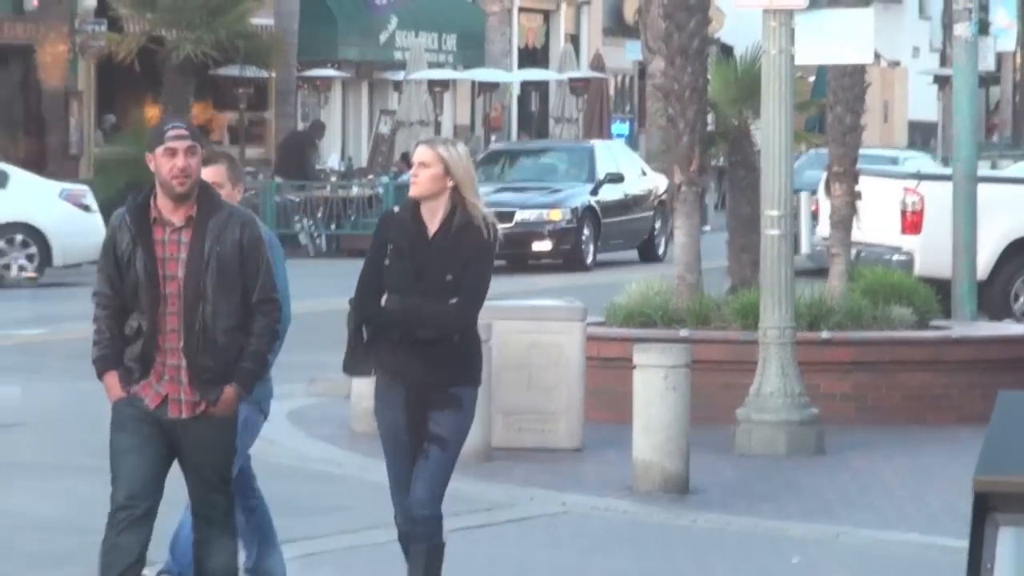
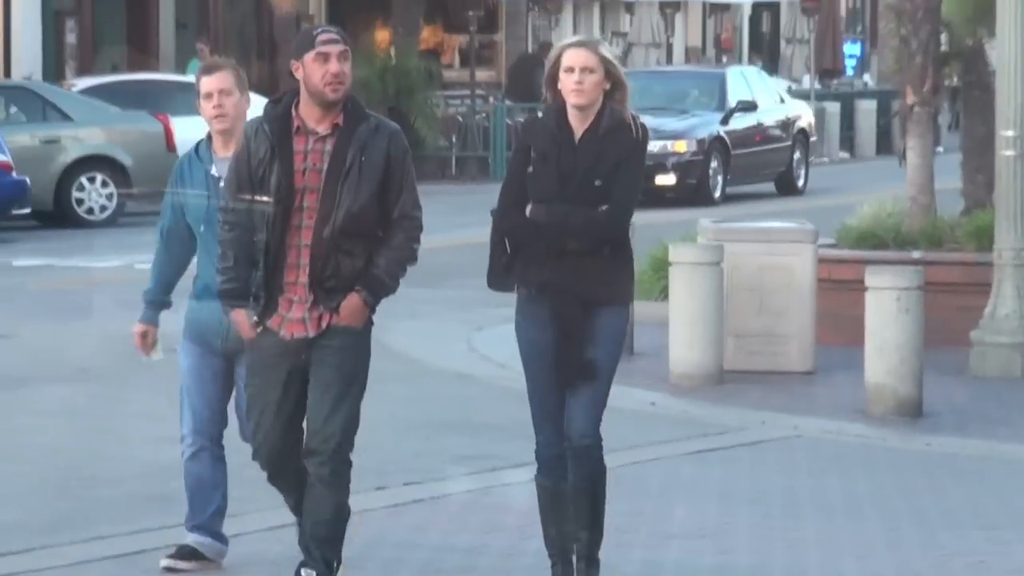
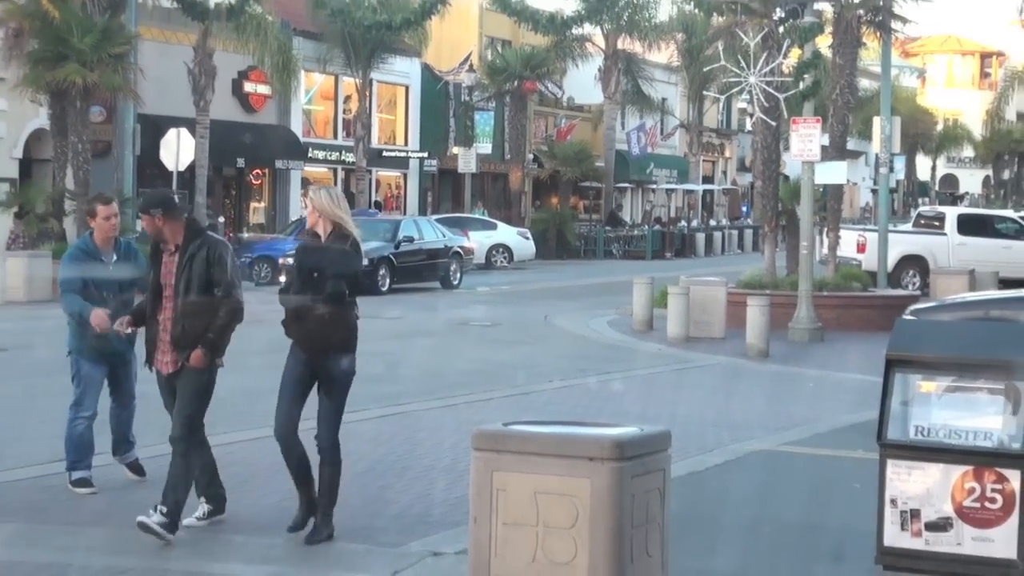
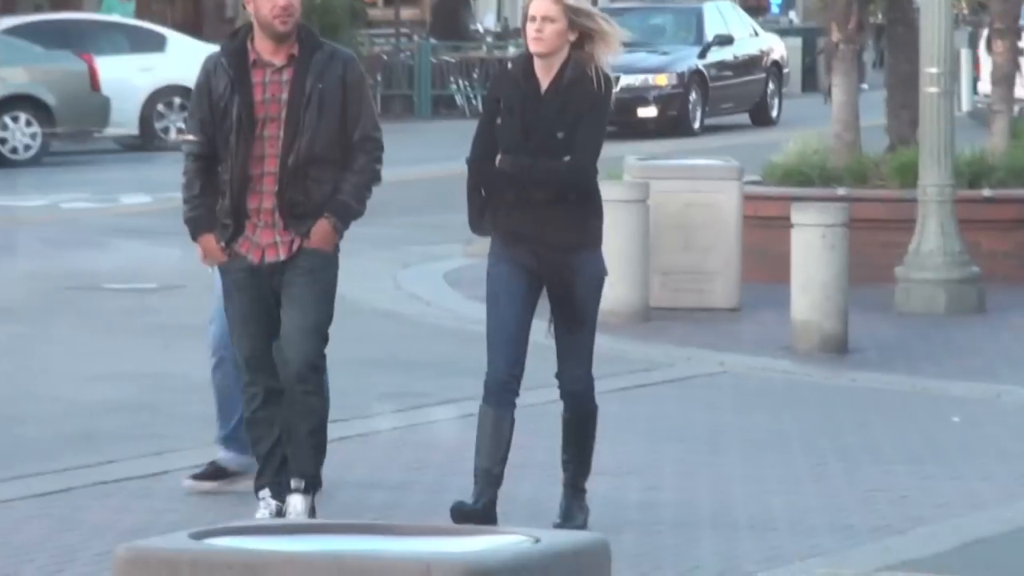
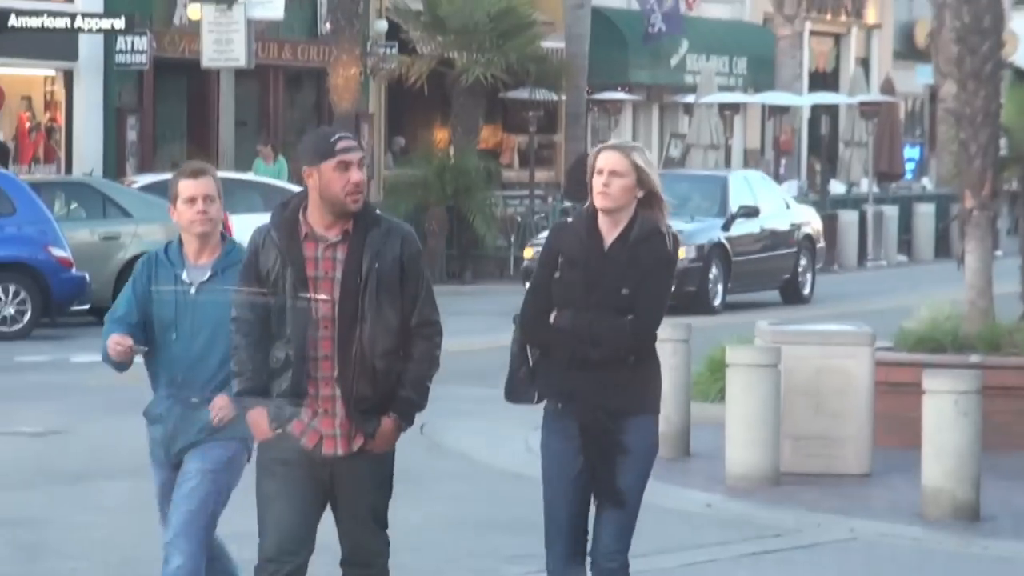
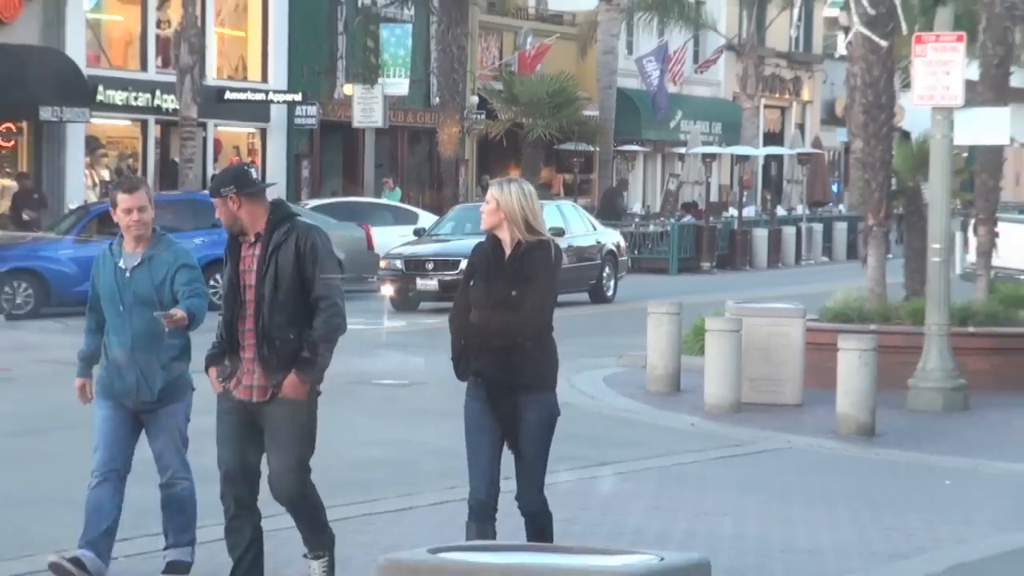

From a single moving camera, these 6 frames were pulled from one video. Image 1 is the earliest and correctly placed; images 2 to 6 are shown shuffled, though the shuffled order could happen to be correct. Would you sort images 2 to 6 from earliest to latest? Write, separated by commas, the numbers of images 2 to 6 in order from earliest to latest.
4, 2, 5, 6, 3
